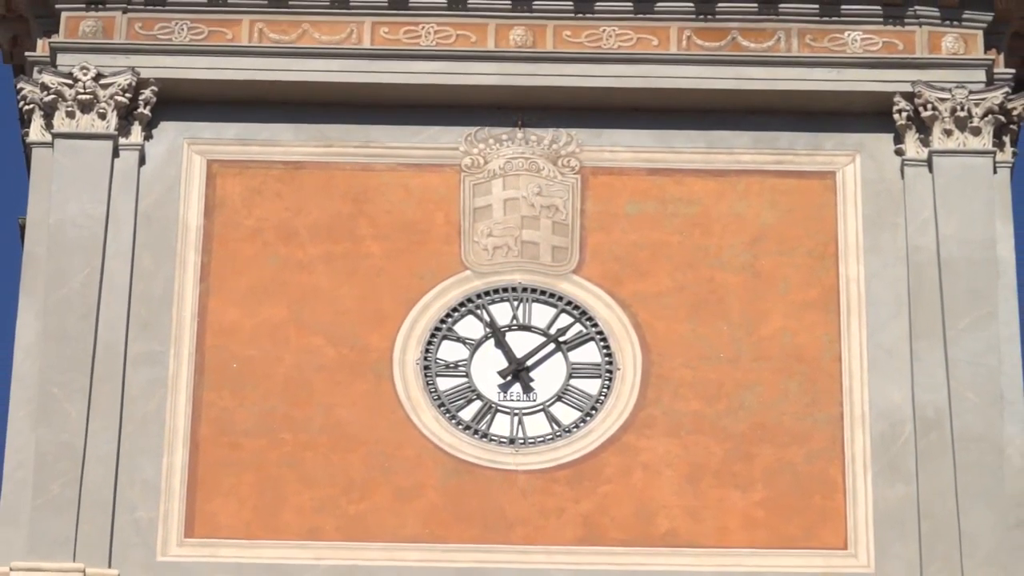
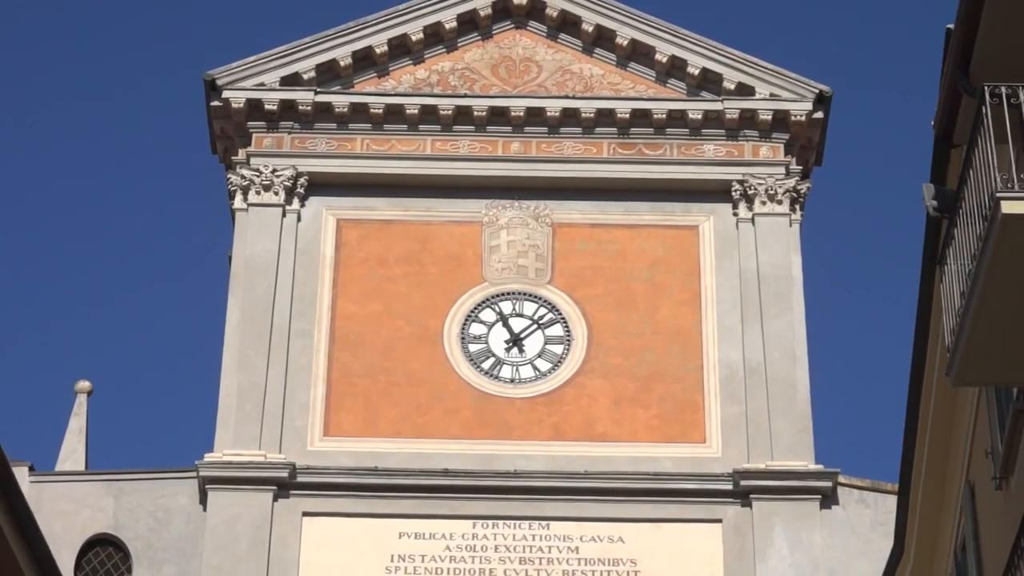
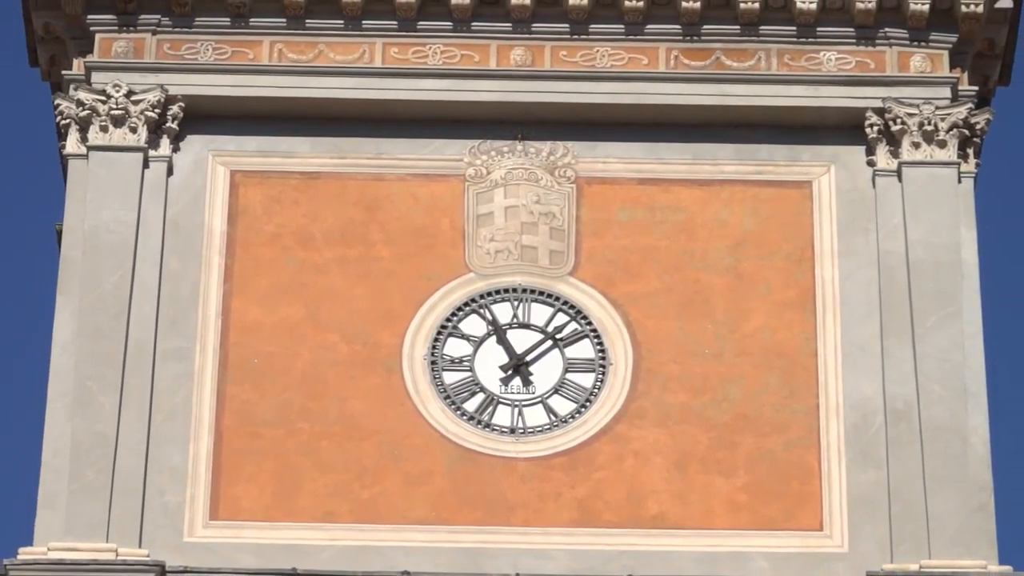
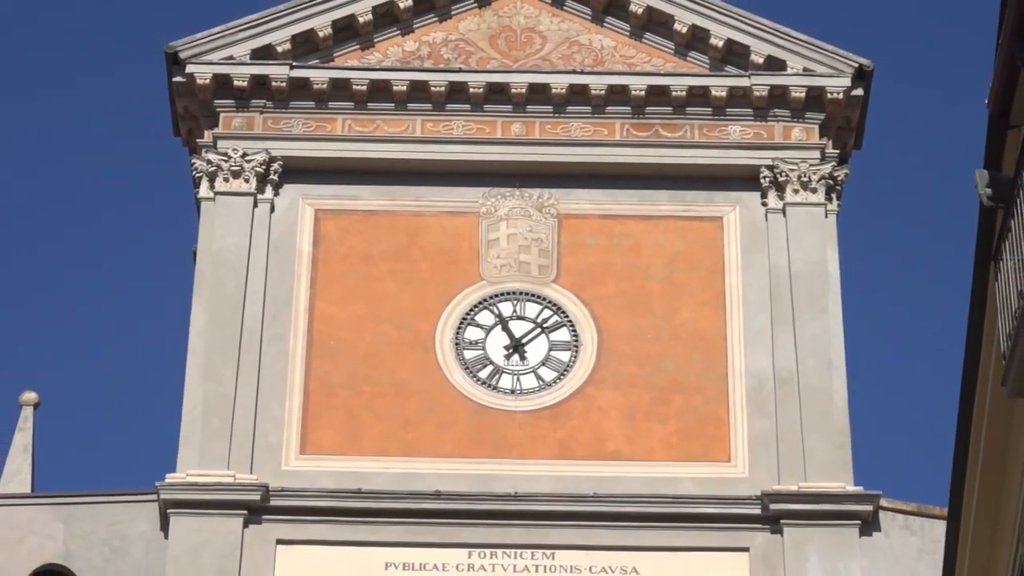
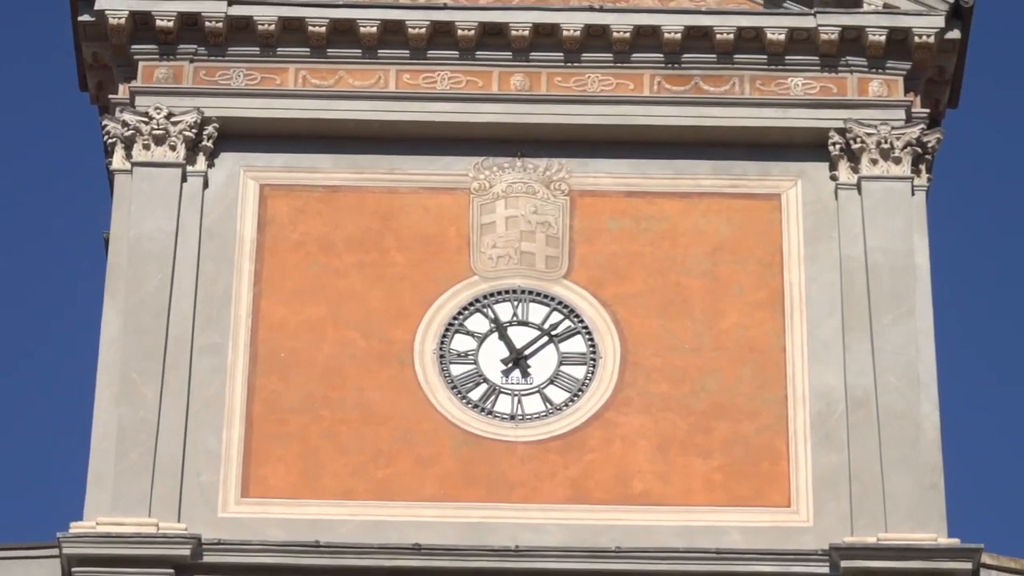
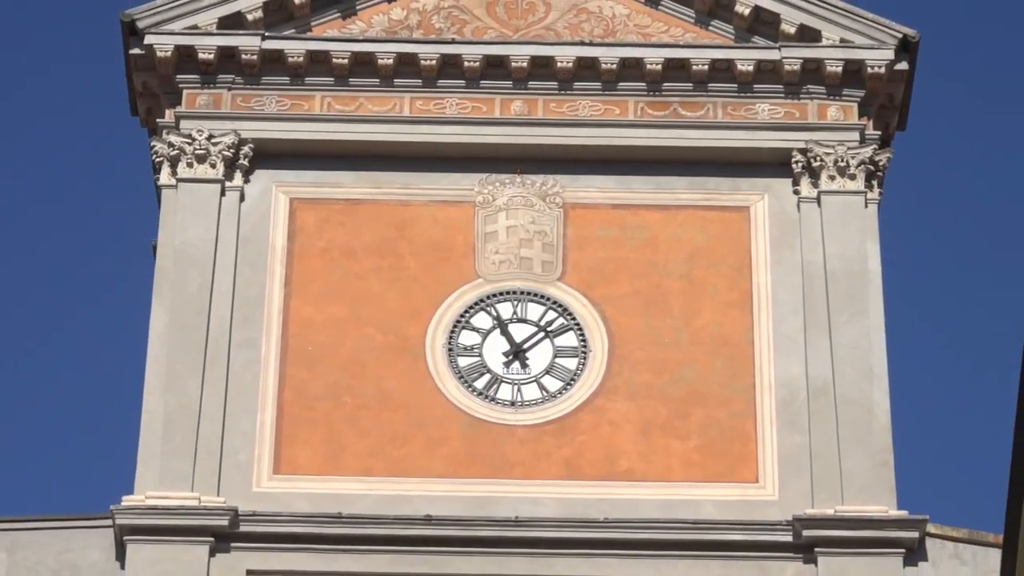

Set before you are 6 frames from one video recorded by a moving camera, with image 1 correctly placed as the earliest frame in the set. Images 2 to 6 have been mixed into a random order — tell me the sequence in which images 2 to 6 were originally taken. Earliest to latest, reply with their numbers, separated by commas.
3, 5, 6, 4, 2
